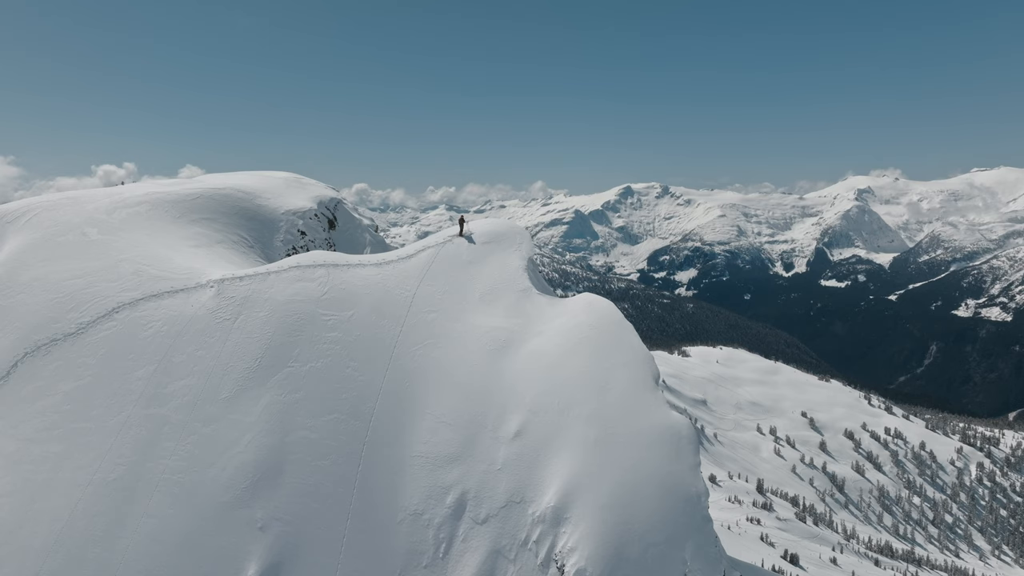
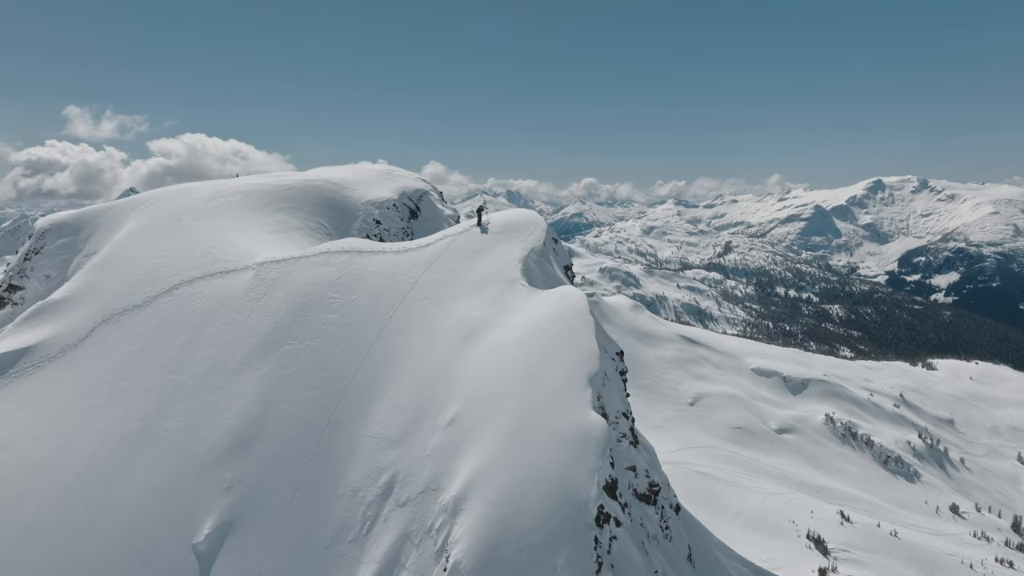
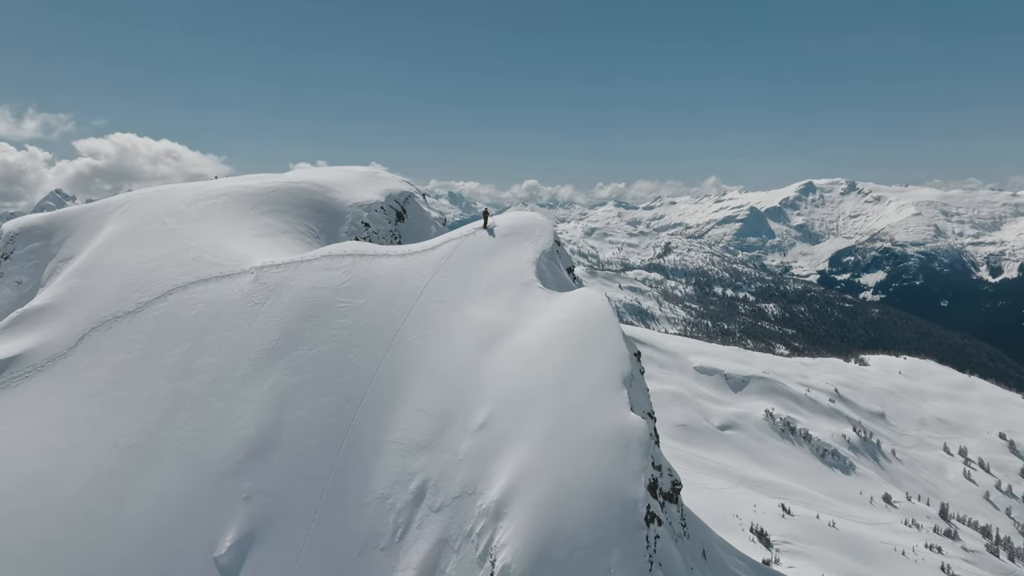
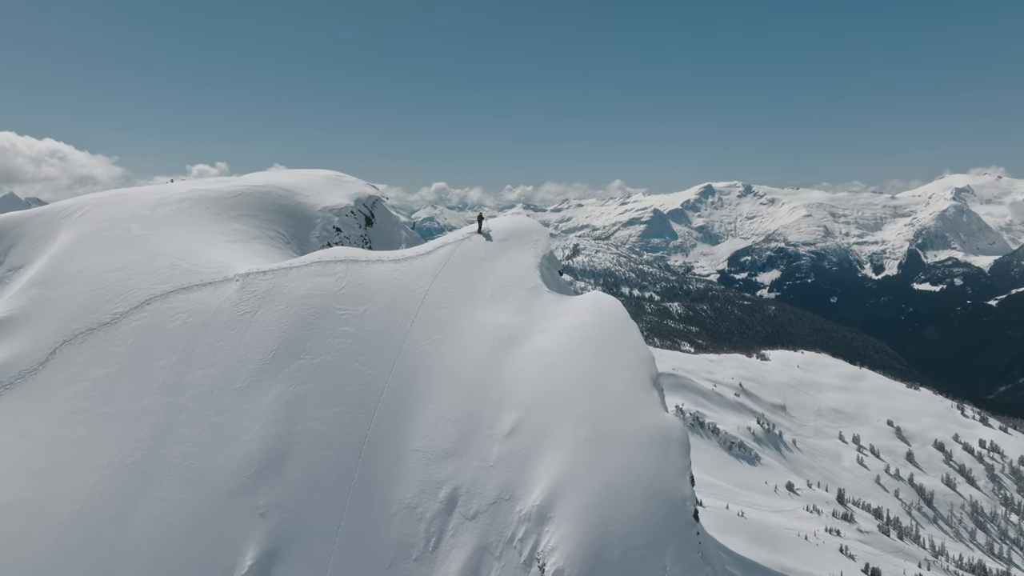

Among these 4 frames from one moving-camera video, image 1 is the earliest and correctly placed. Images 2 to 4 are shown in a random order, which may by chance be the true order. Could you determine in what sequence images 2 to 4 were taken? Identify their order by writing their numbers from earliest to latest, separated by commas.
4, 3, 2
